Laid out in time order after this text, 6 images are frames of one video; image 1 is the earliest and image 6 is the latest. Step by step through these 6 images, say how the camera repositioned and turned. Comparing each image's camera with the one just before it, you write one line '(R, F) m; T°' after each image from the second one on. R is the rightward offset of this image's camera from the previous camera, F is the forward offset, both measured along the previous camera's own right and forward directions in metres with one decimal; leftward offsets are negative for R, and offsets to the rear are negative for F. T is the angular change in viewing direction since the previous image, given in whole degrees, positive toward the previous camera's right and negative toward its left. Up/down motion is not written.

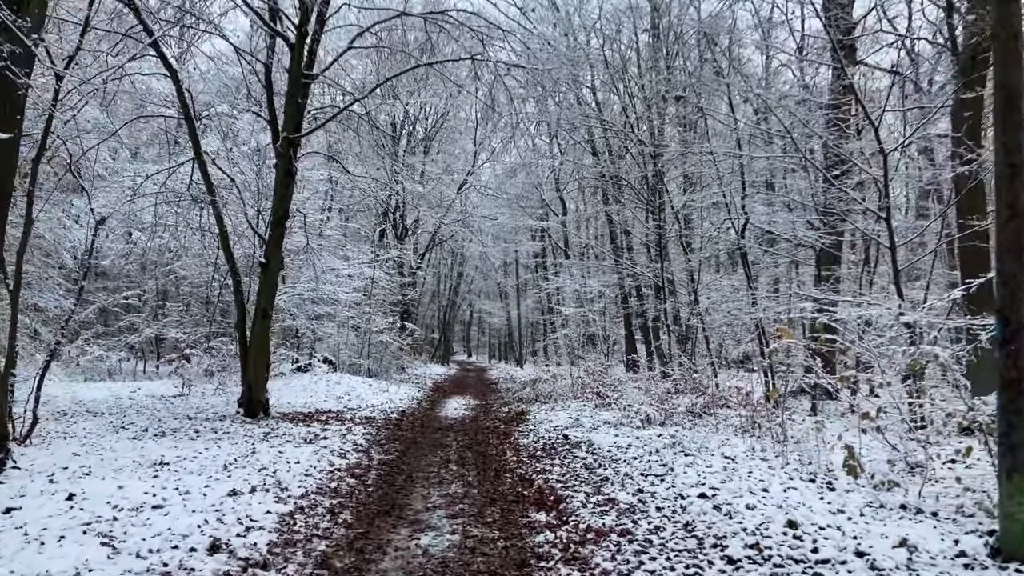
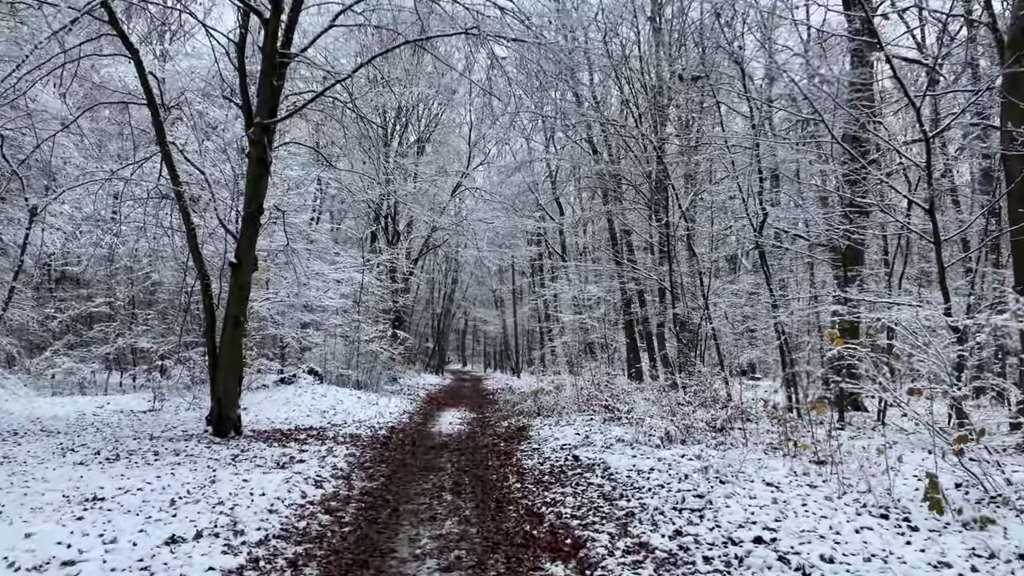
(-0.1, +1.0) m; 0°
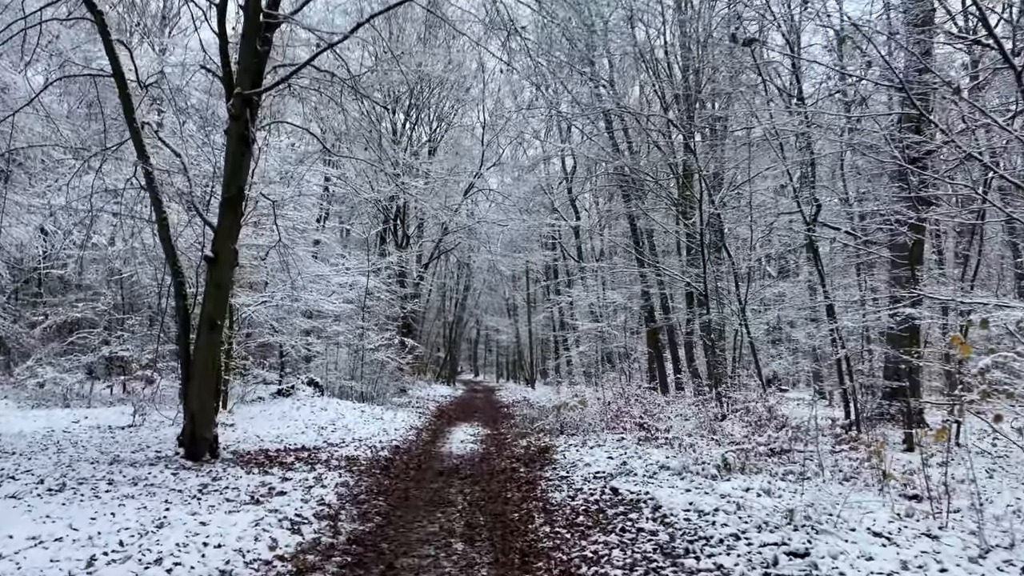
(-0.1, +1.3) m; -1°
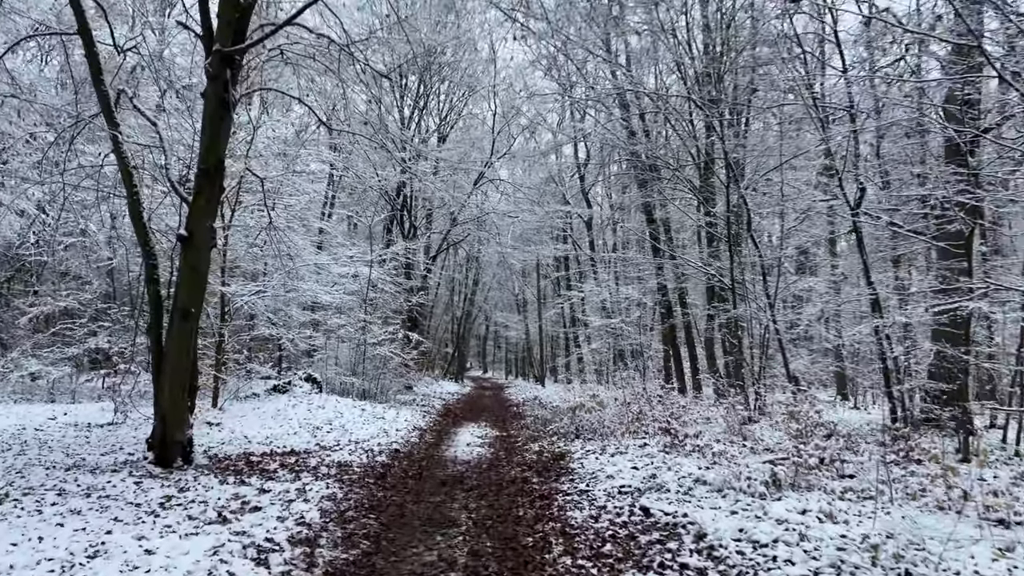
(0.0, +0.9) m; -1°
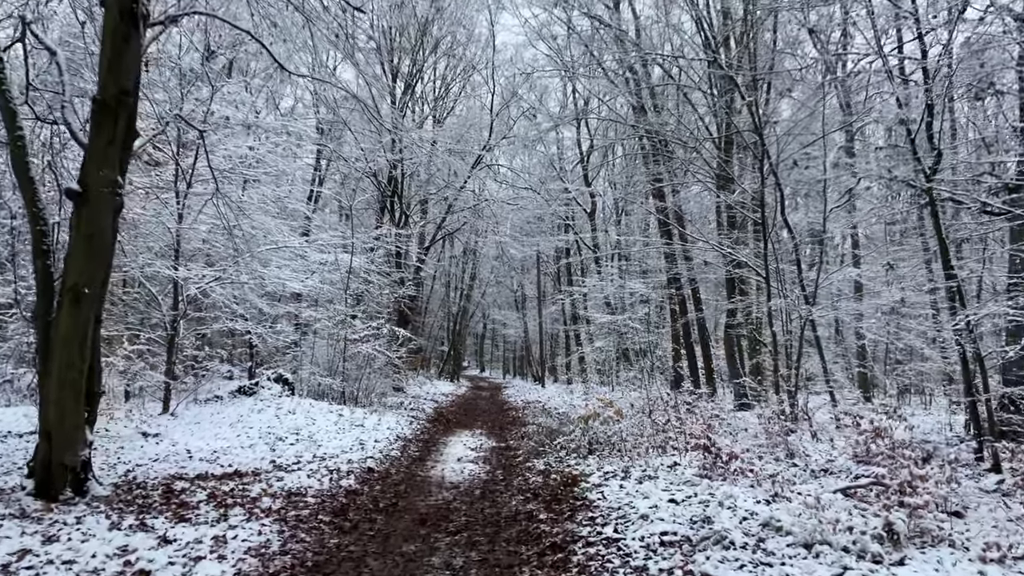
(0.0, +1.7) m; 0°
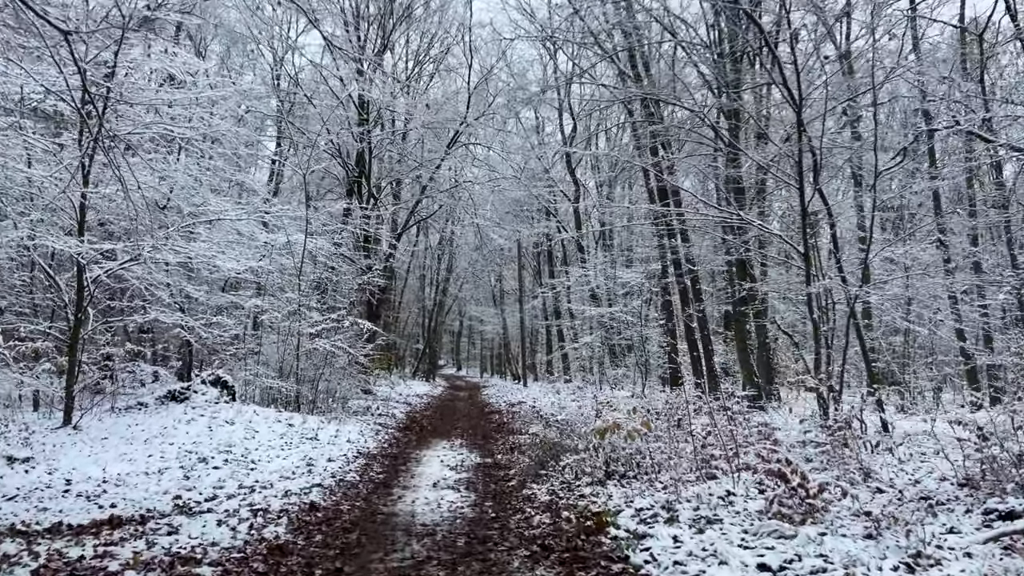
(-0.1, +2.0) m; +2°
